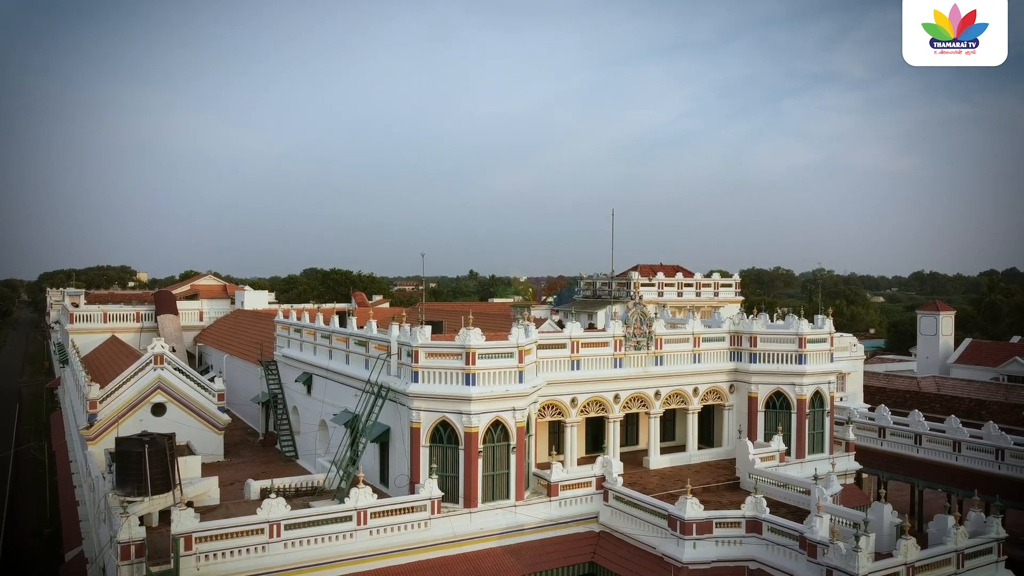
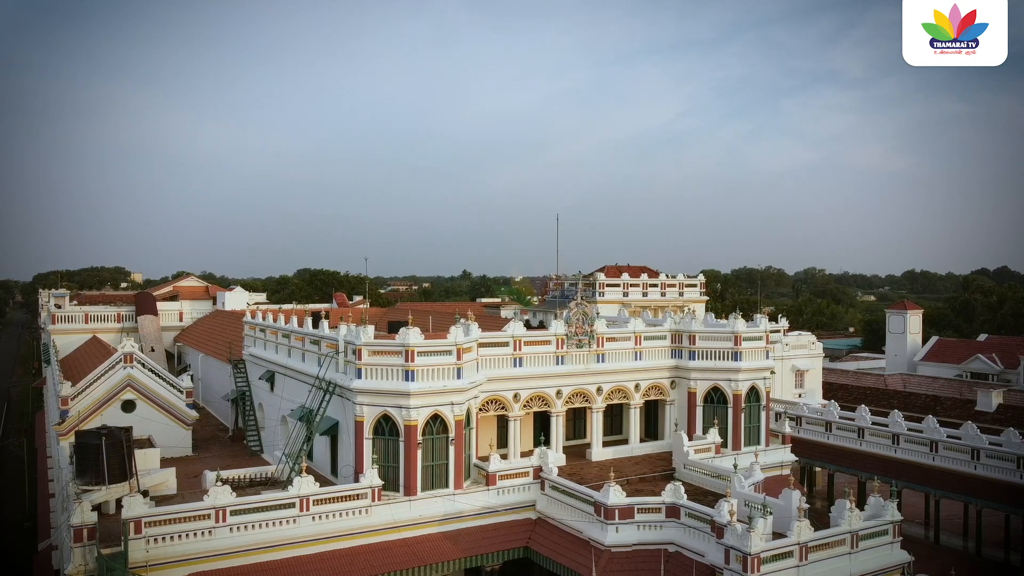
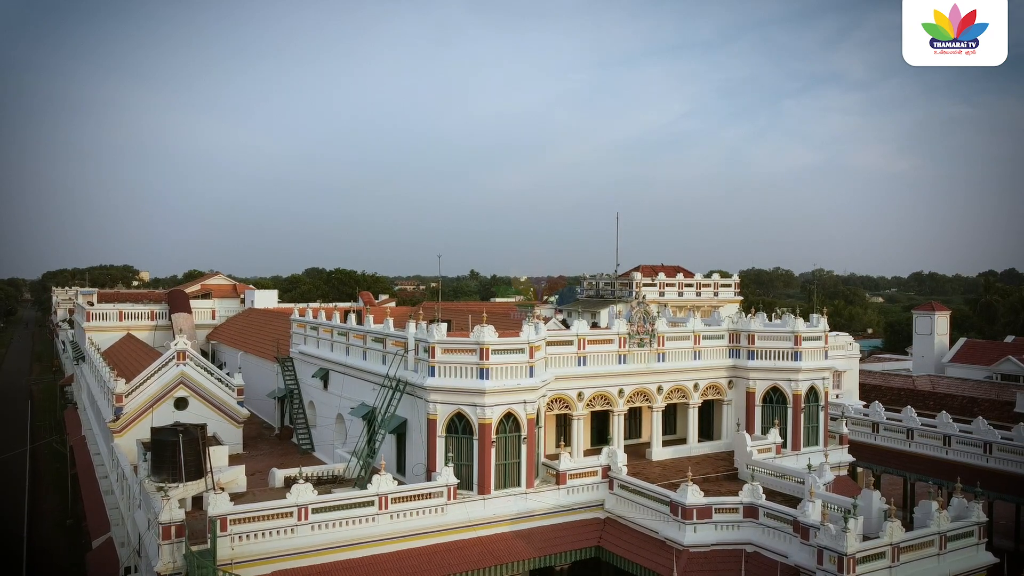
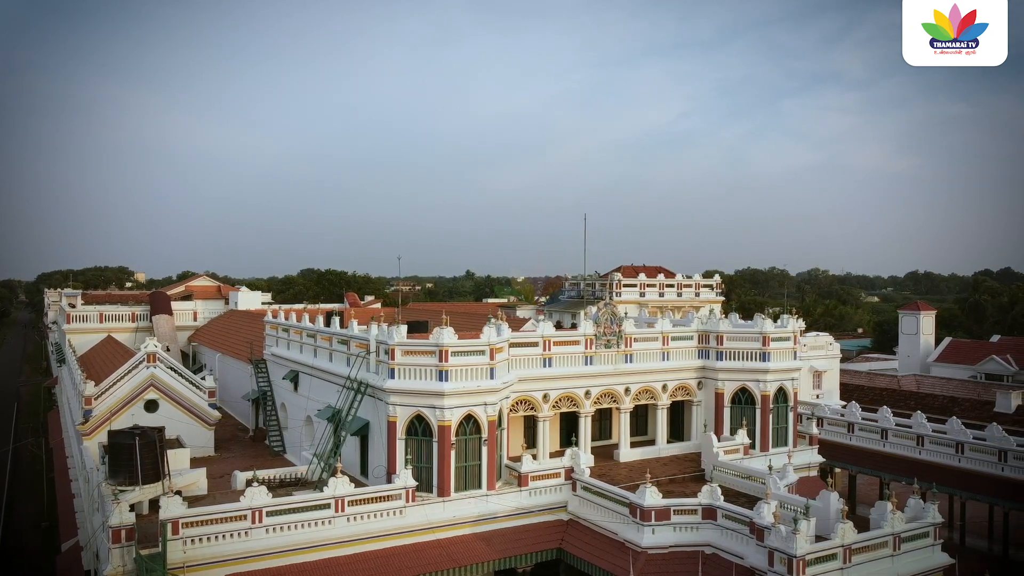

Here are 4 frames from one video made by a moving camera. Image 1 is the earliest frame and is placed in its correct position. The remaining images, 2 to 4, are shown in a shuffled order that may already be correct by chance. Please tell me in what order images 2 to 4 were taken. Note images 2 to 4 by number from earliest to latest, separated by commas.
3, 4, 2
